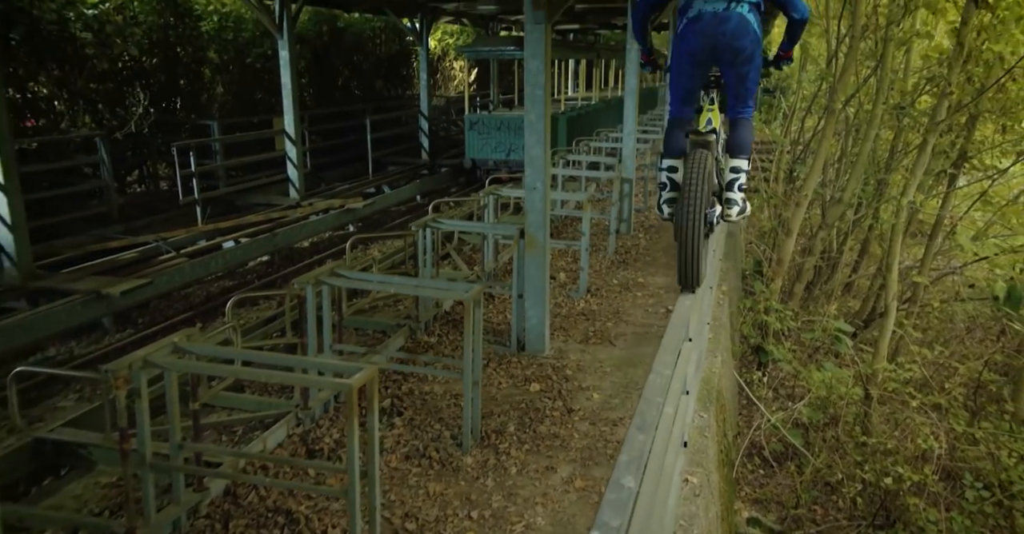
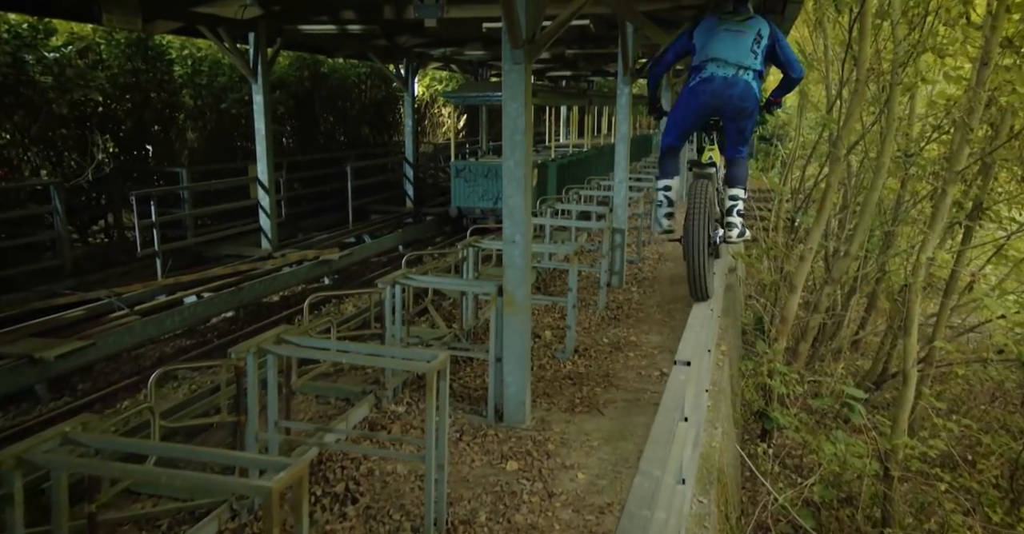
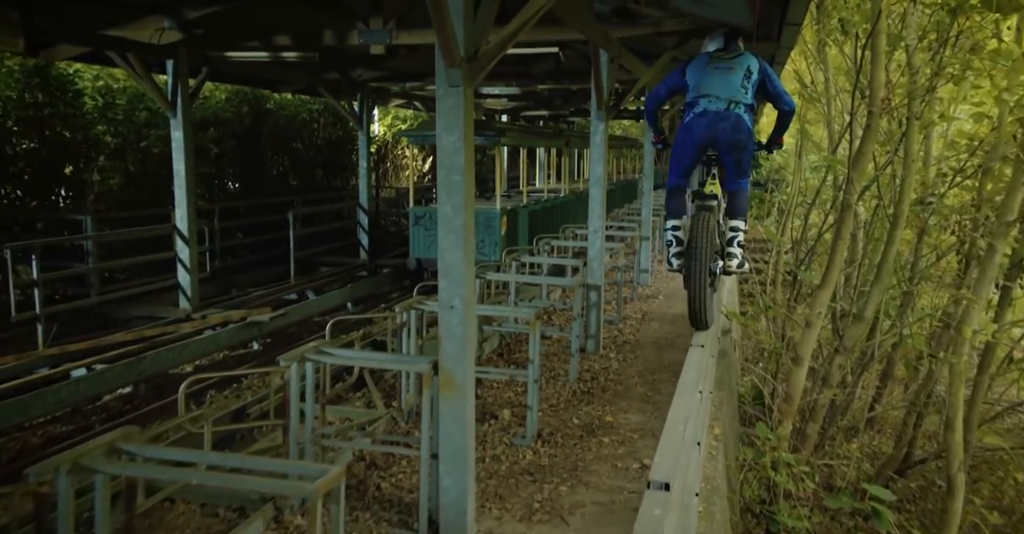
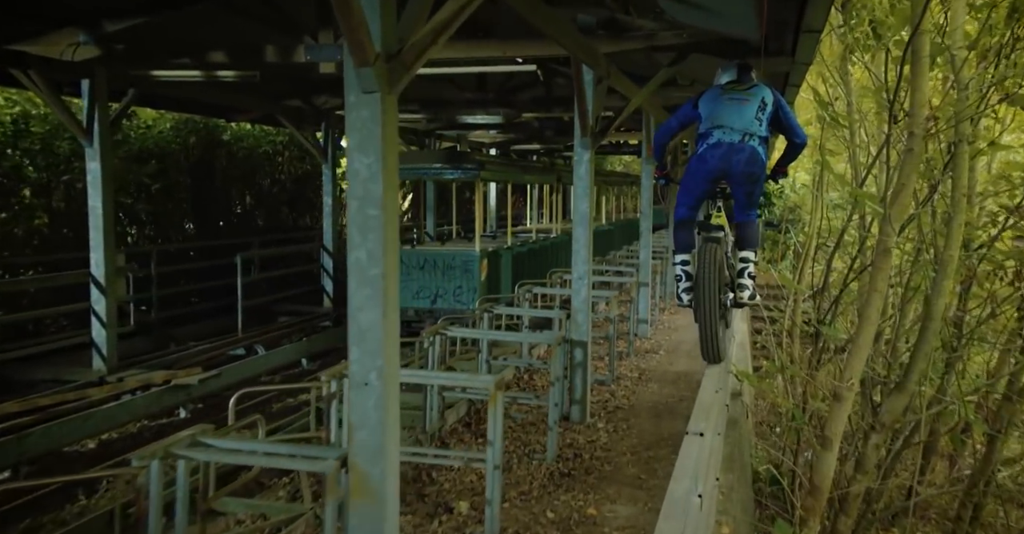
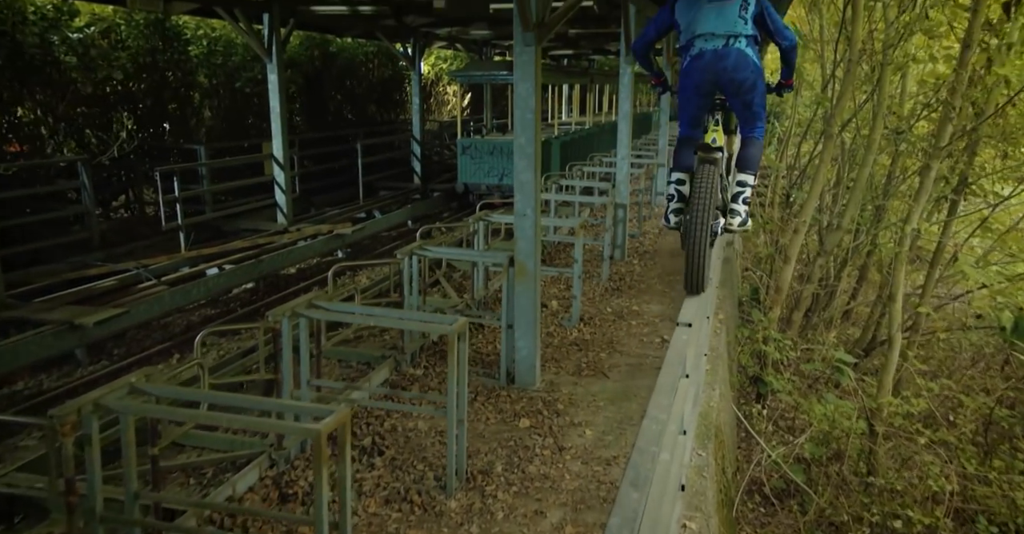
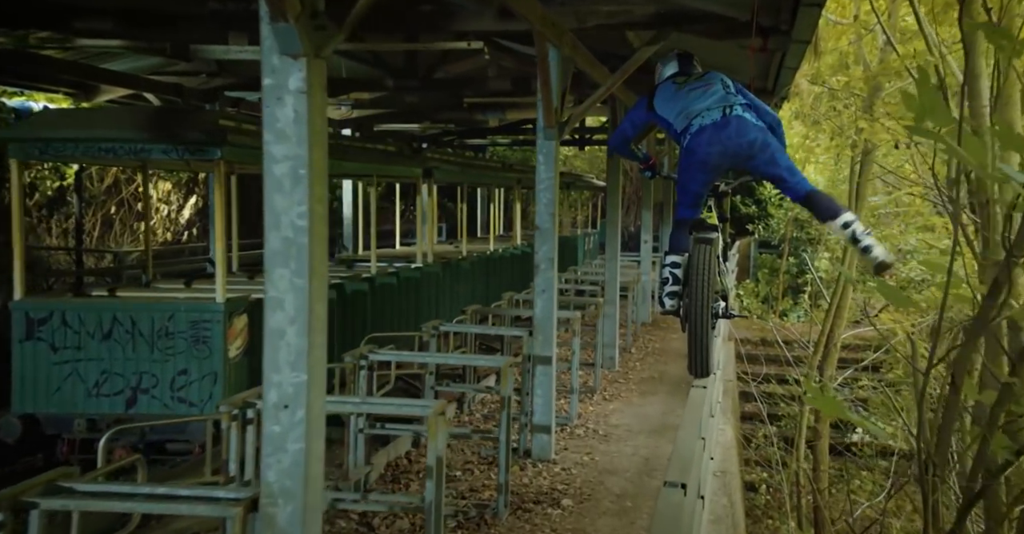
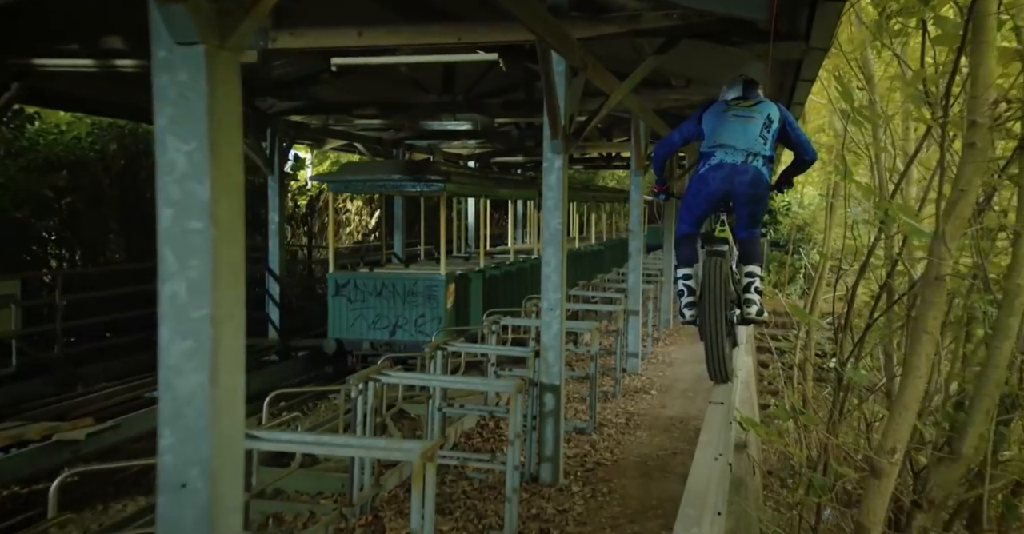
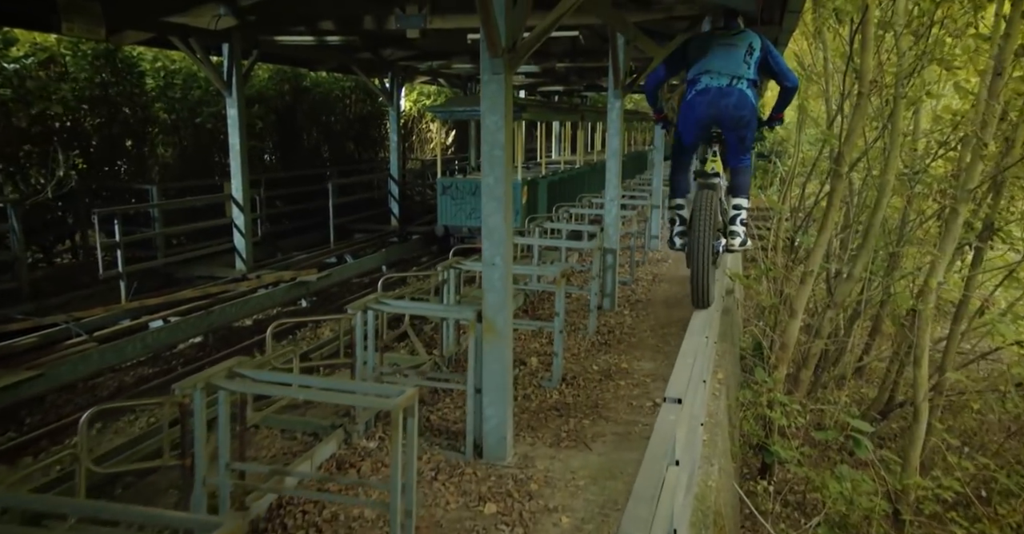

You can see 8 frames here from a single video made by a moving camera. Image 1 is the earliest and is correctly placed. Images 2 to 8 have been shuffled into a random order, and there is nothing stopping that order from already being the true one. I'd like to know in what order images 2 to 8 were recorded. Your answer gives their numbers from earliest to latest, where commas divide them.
5, 2, 8, 3, 4, 7, 6
